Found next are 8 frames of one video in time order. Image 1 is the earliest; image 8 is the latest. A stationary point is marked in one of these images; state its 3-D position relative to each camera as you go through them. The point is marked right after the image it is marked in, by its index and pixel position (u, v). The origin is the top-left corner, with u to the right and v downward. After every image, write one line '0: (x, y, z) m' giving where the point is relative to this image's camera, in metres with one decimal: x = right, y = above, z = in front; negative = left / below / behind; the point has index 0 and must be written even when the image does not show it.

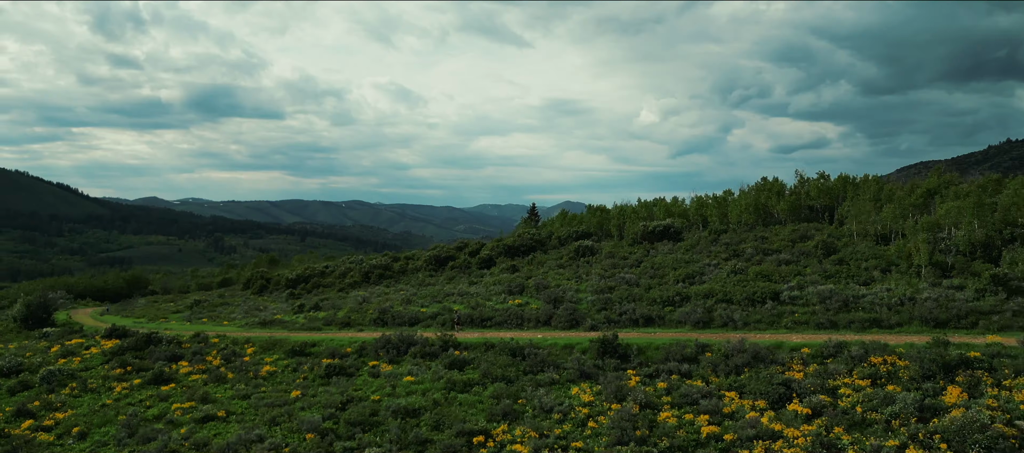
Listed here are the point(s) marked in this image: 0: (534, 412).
0: (+0.5, -4.7, +19.0) m
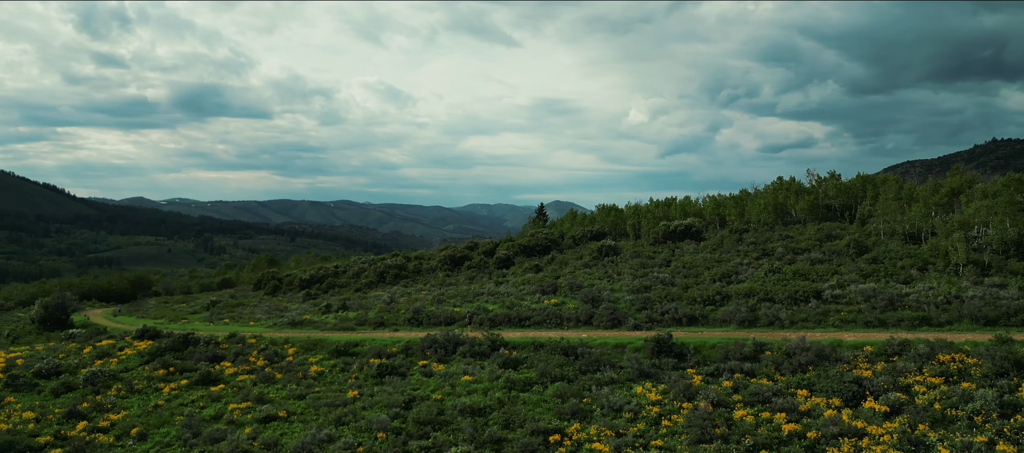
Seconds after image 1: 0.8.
0: (+2.3, -4.7, +19.1) m
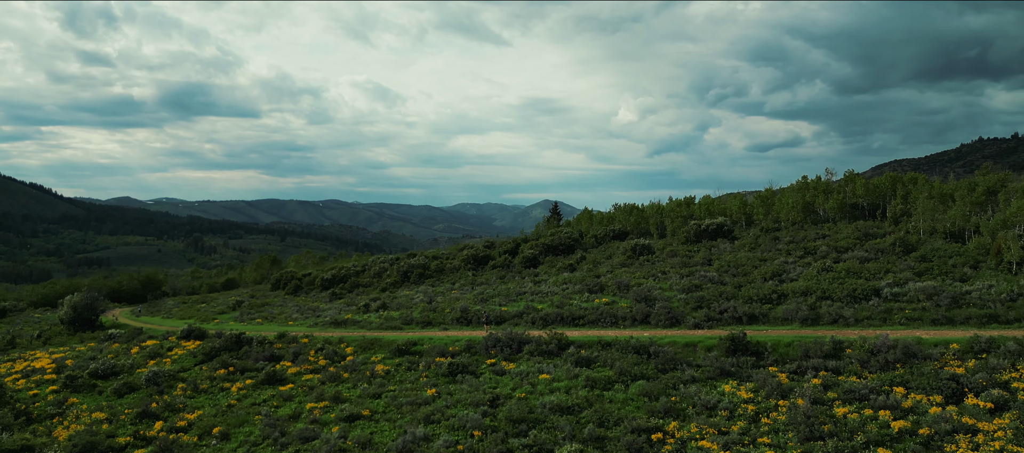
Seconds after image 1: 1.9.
0: (+4.7, -4.7, +19.2) m
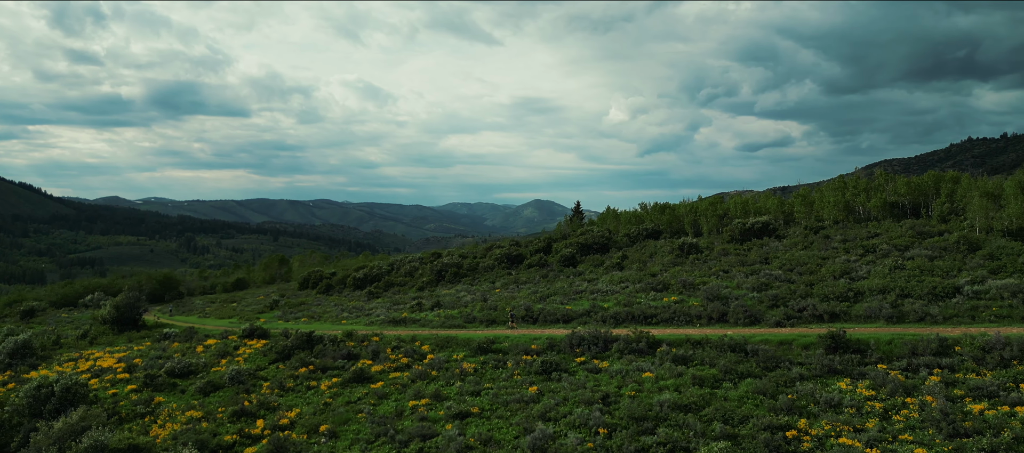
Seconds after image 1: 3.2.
0: (+7.9, -4.6, +19.2) m
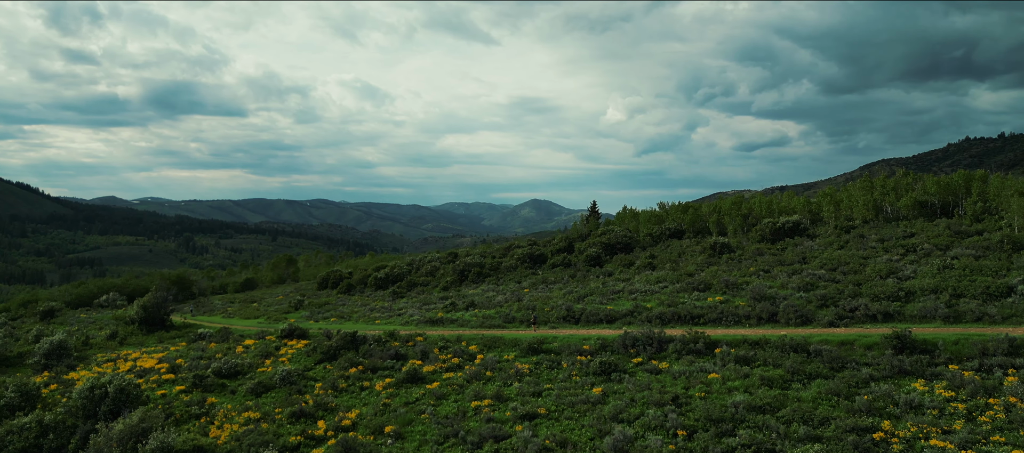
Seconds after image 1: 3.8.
0: (+9.8, -4.6, +19.0) m
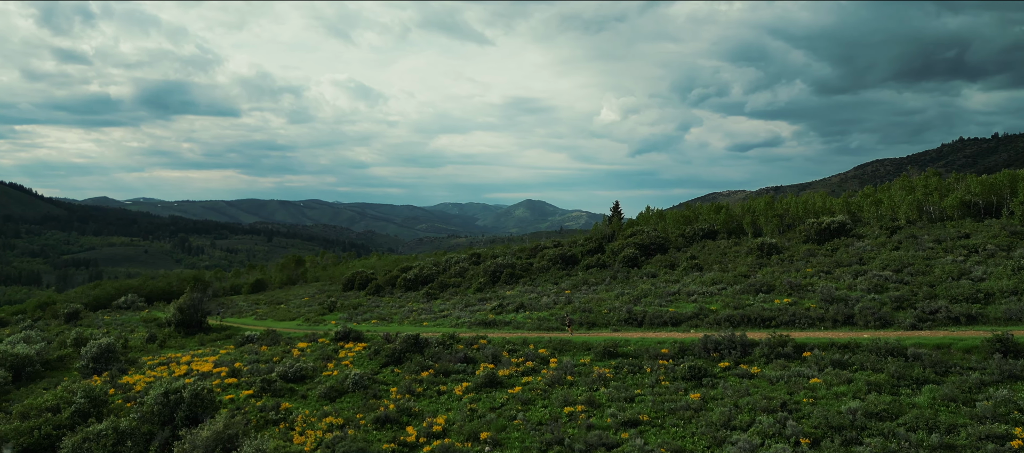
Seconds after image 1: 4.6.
0: (+12.6, -4.6, +18.4) m
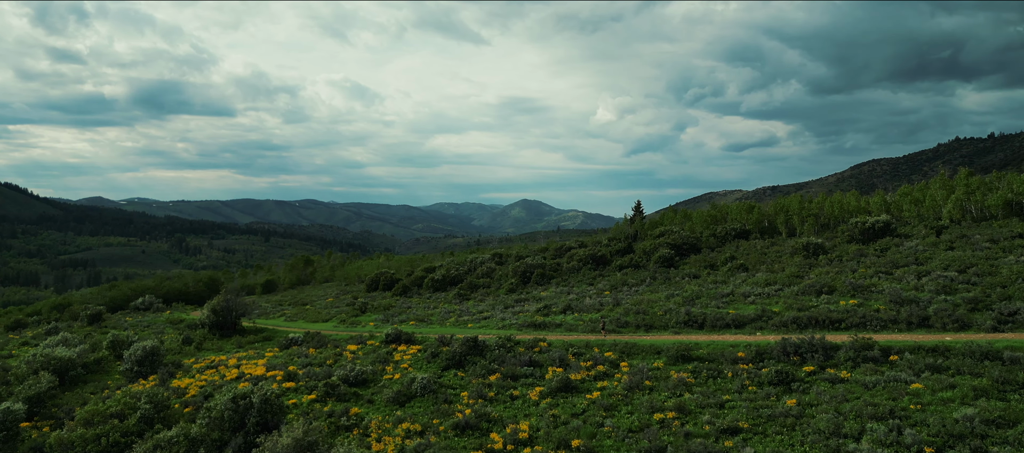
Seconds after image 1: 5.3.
0: (+15.2, -4.6, +17.7) m
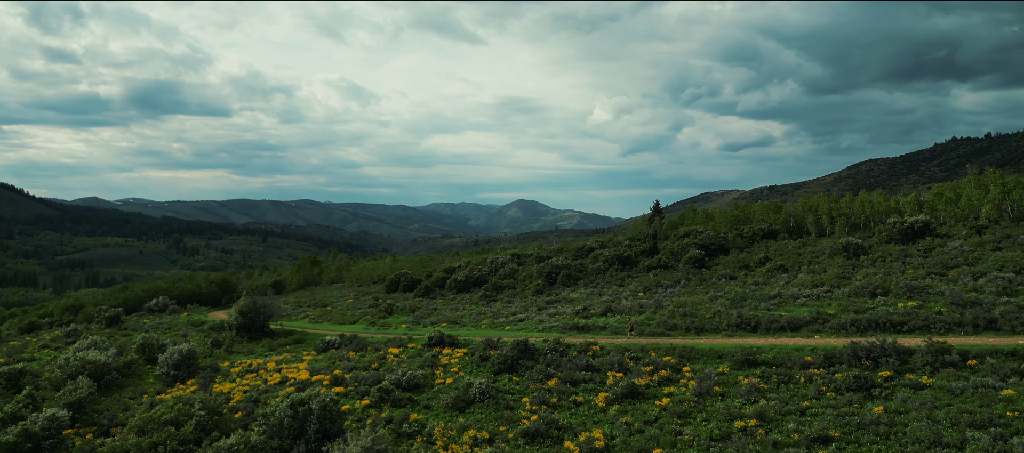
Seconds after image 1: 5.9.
0: (+17.3, -4.6, +17.0) m
